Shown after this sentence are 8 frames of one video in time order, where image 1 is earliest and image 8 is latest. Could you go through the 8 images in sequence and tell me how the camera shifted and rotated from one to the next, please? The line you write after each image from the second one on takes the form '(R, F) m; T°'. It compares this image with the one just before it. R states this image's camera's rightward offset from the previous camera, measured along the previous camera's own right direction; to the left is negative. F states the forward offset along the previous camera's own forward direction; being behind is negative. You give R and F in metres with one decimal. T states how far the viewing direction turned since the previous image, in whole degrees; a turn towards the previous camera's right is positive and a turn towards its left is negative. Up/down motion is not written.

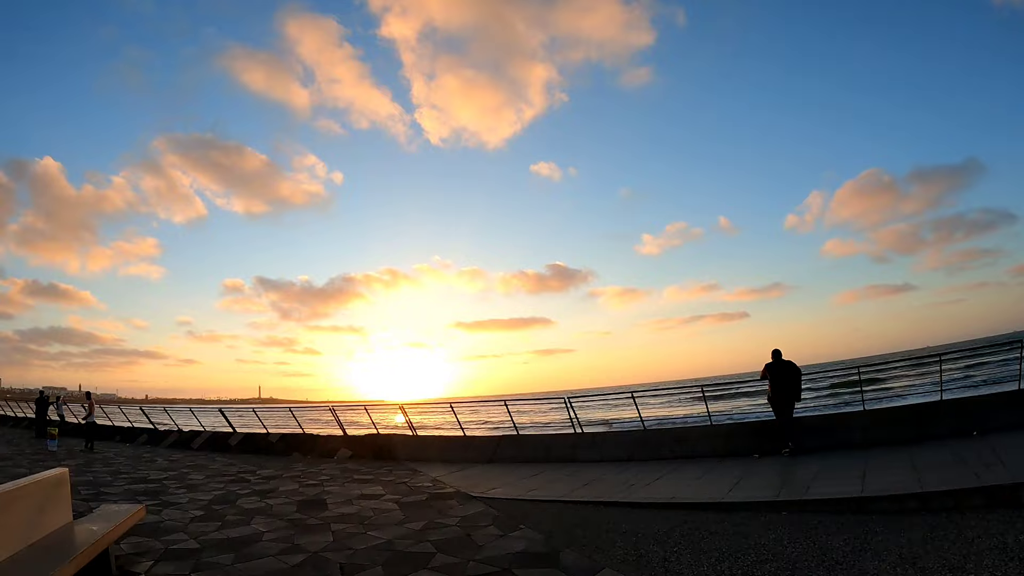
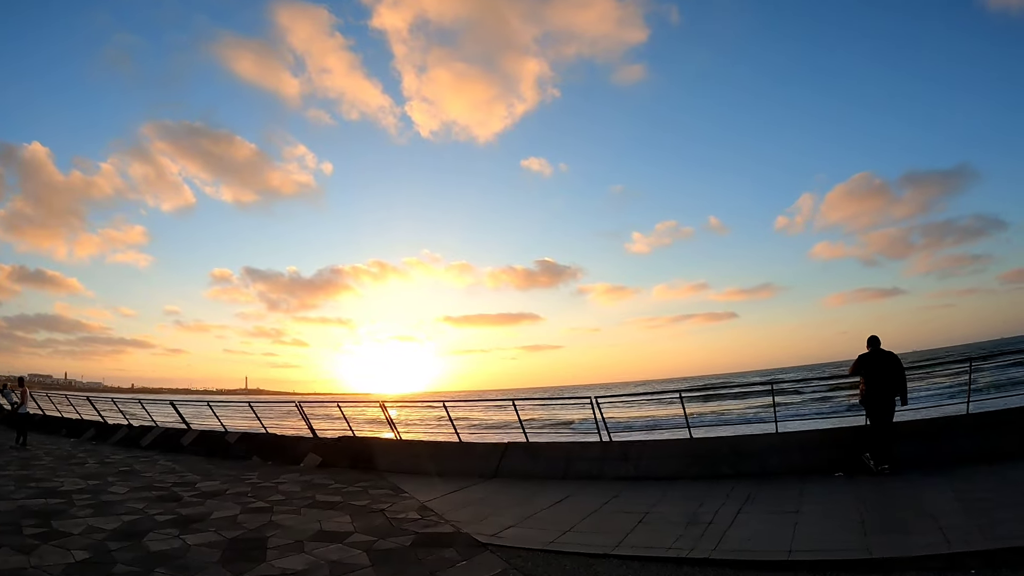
(0.0, +0.2) m; +1°
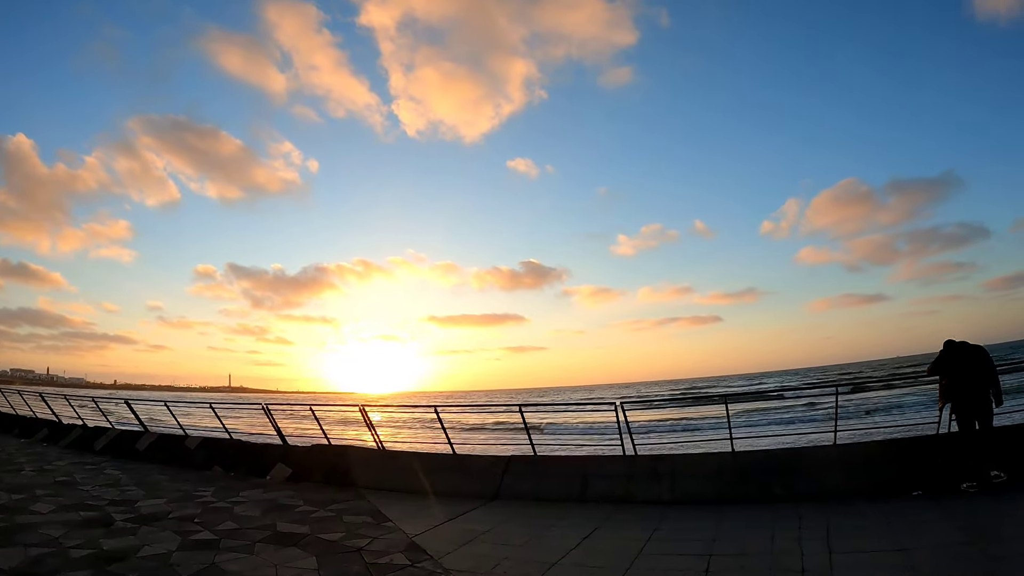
(0.0, +0.1) m; +1°
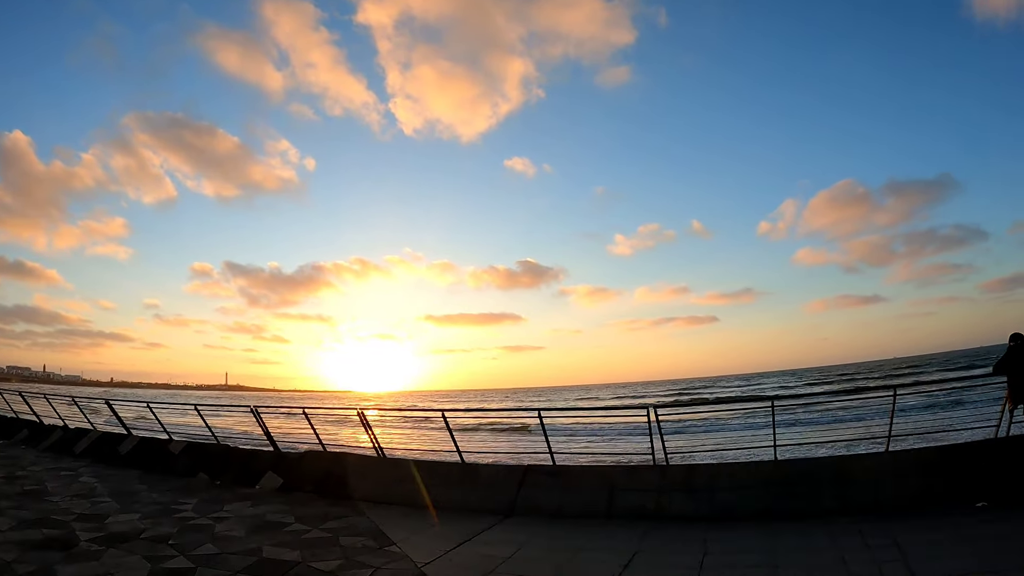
(0.0, 0.0) m; 0°
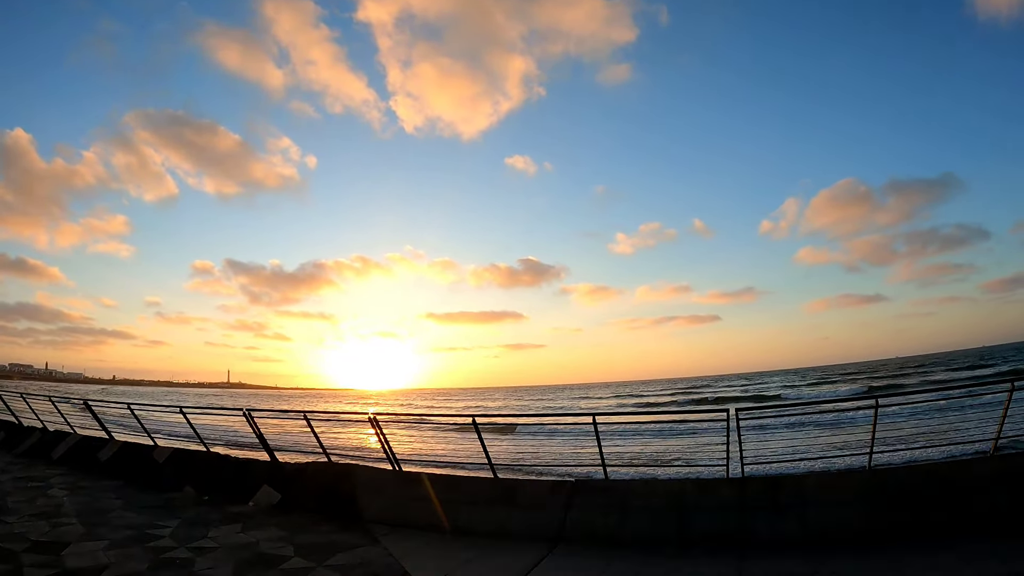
(0.0, -0.2) m; 0°
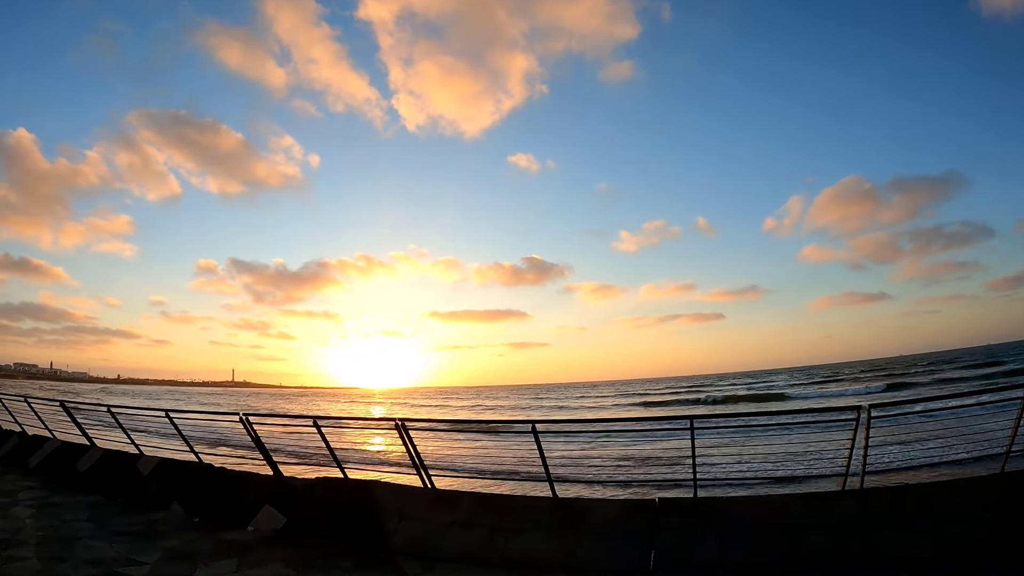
(+0.1, +0.2) m; 0°
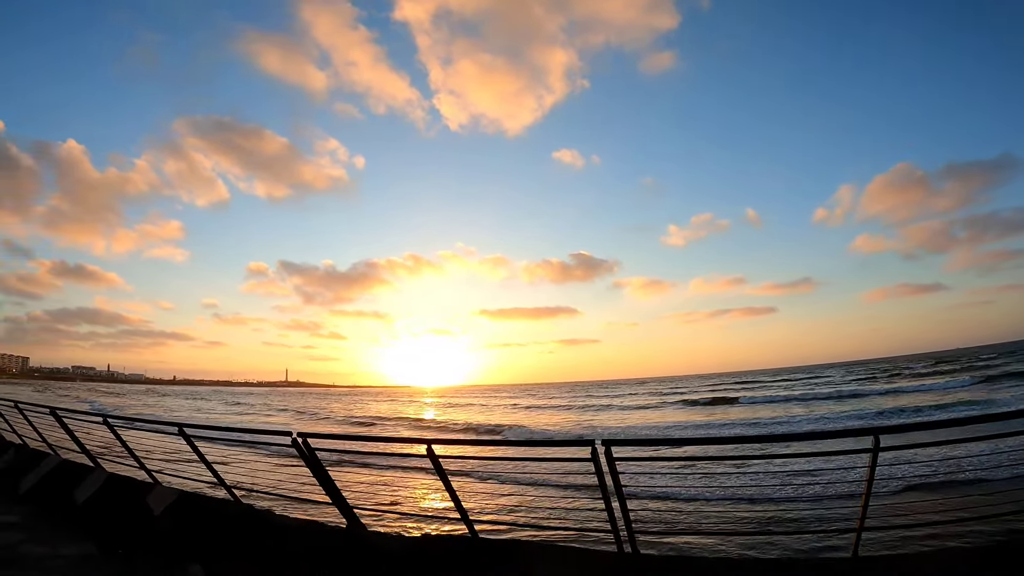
(+0.6, +2.8) m; -5°
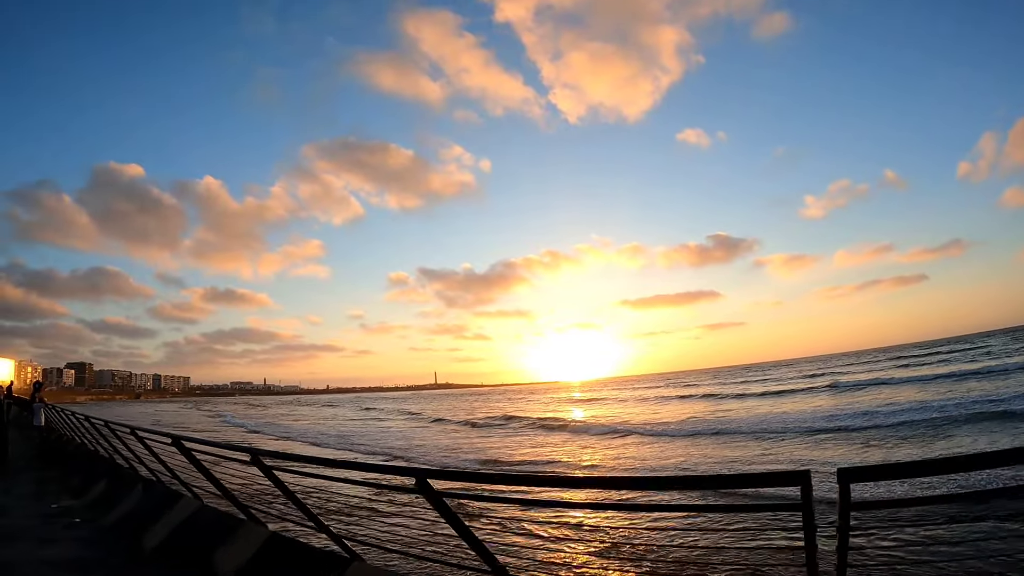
(+1.6, +6.5) m; -15°
